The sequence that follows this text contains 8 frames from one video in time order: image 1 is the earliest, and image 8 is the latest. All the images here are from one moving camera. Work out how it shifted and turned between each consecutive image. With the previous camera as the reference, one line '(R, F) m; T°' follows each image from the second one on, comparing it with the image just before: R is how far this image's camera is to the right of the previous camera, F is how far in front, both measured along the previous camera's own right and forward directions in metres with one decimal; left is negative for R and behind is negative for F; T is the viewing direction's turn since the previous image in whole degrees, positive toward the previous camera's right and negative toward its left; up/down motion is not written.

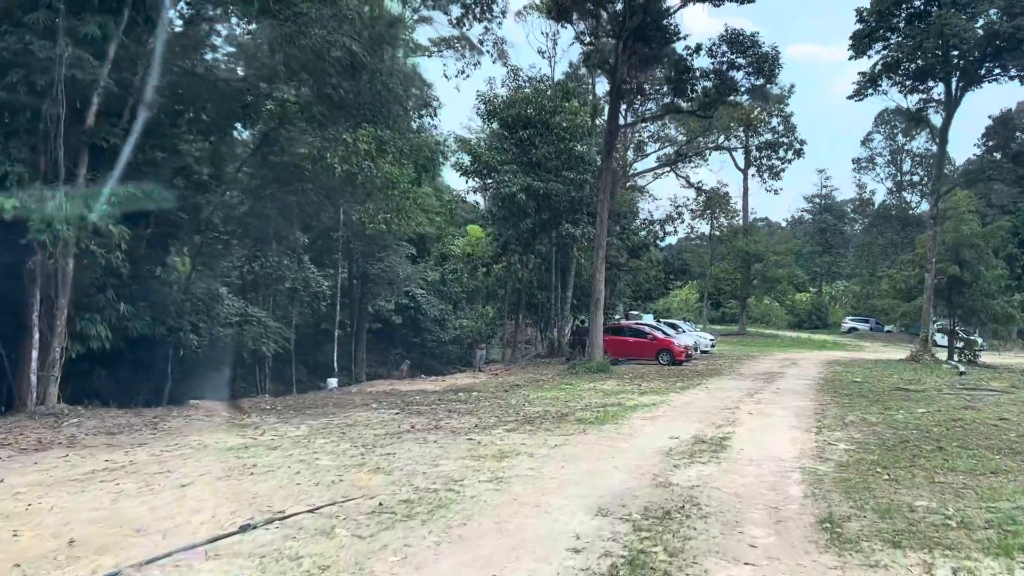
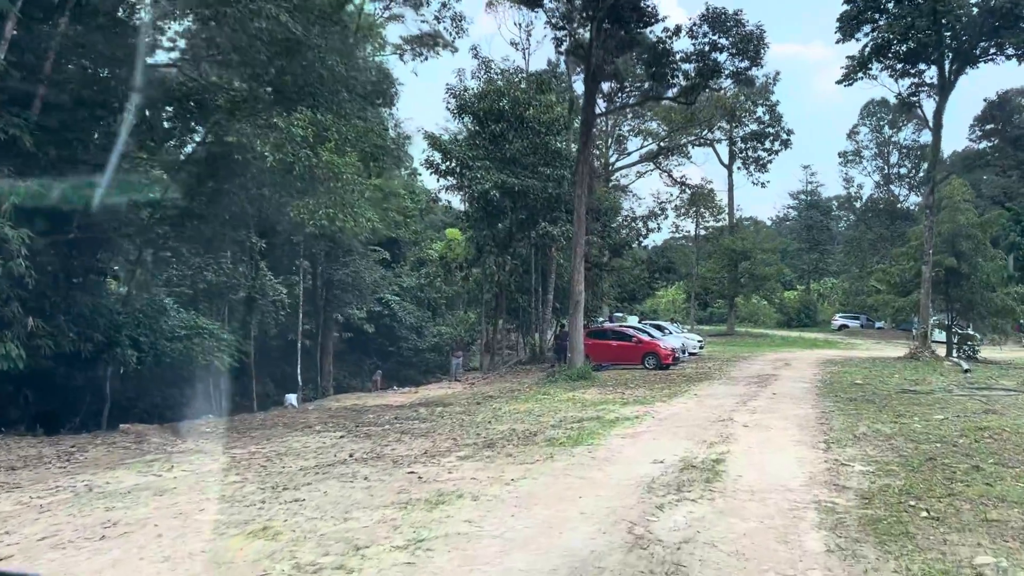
(+0.3, +1.4) m; +1°
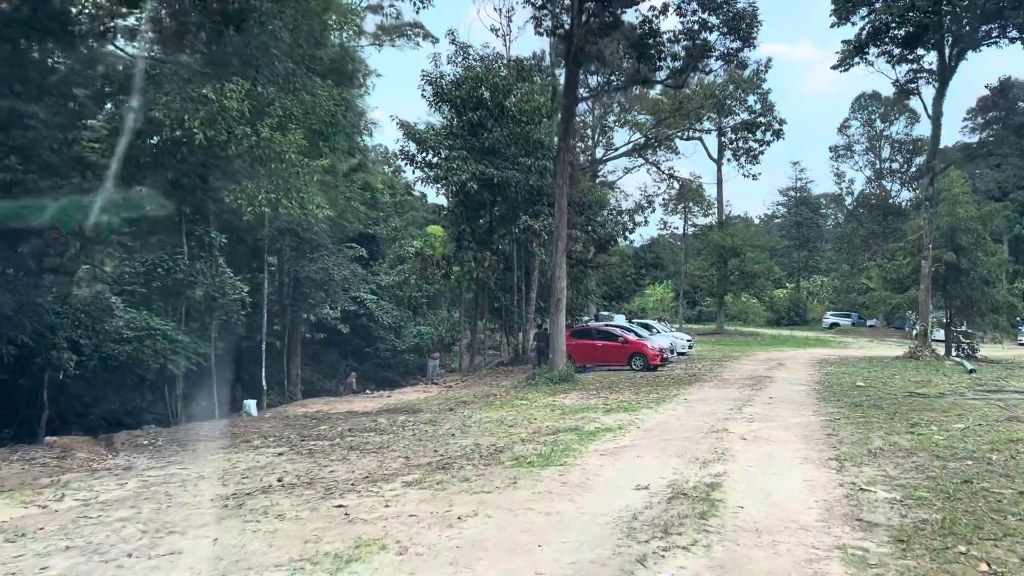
(+0.3, +1.2) m; +1°
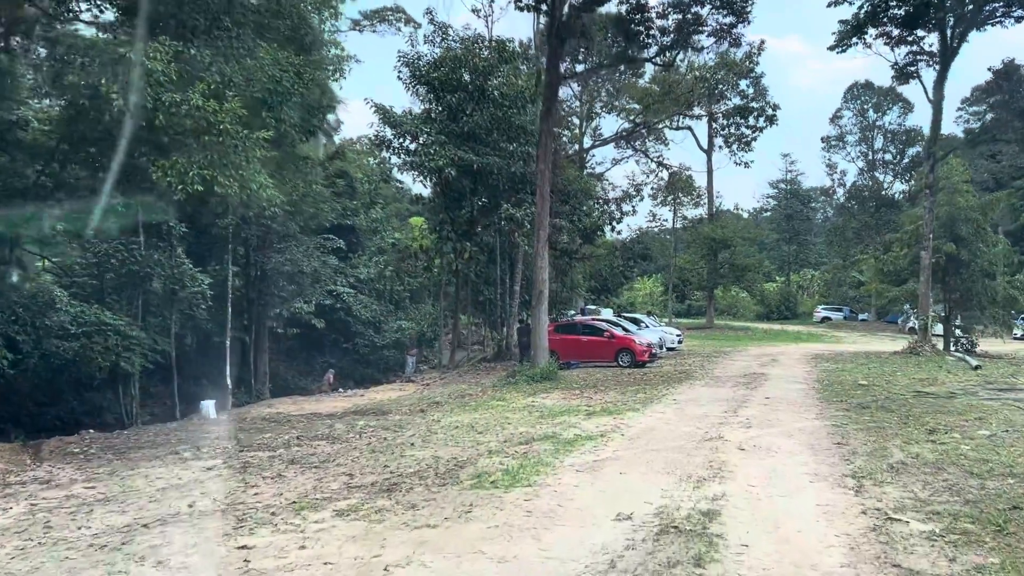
(+0.2, +1.1) m; +1°
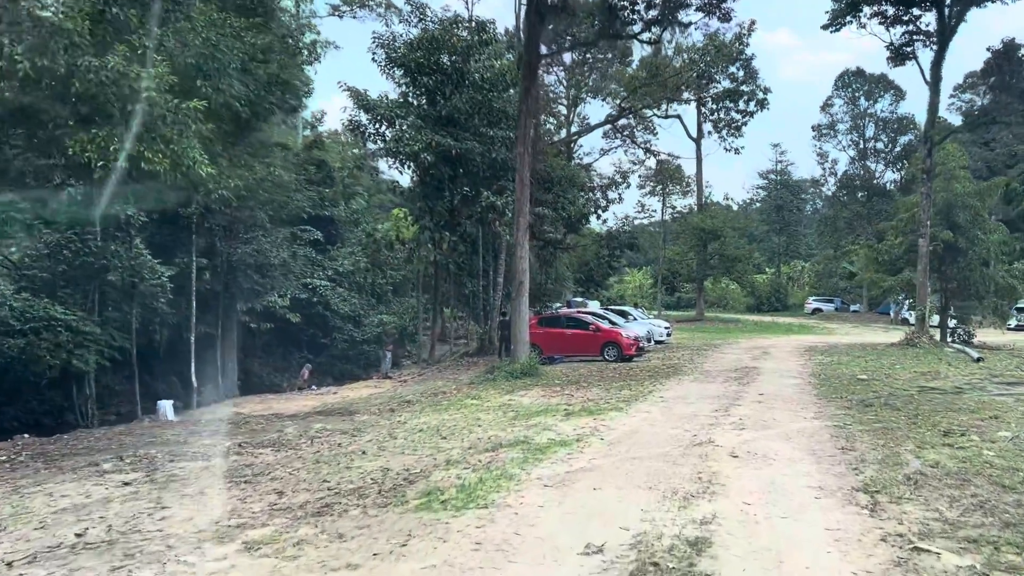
(+0.2, +0.9) m; +1°
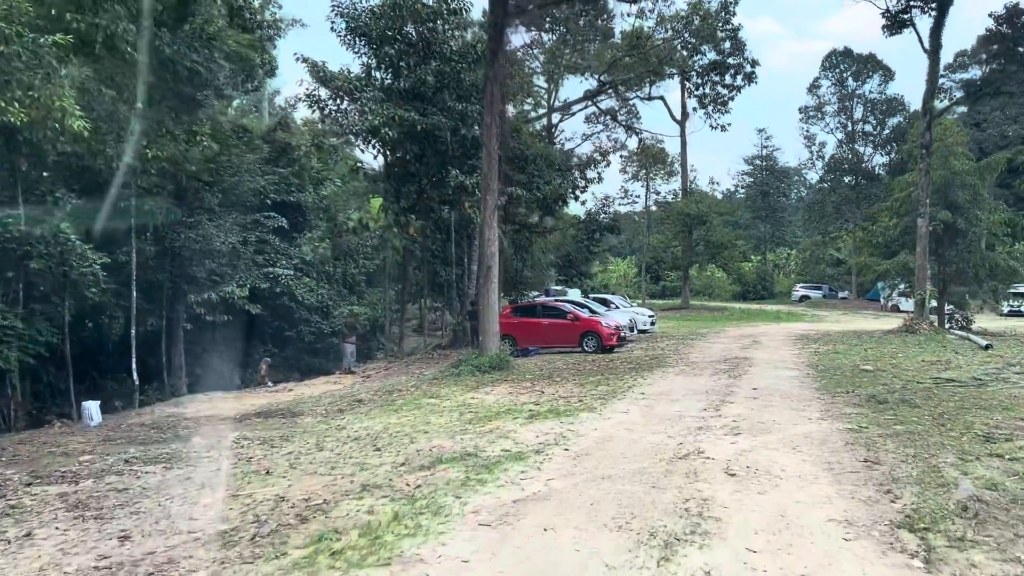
(+0.3, +1.4) m; +1°
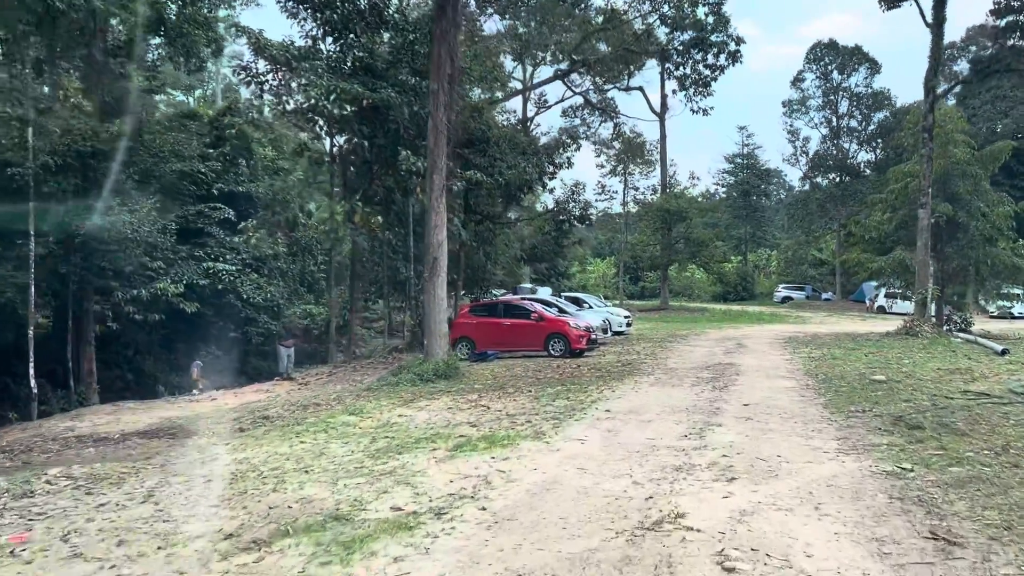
(+0.5, +2.0) m; +1°
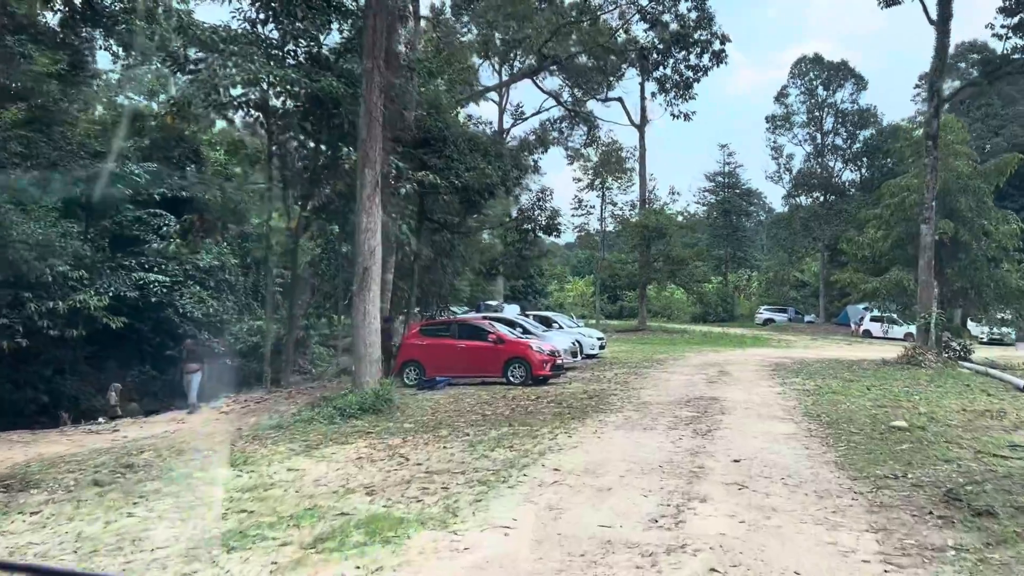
(+0.4, +1.9) m; +1°
